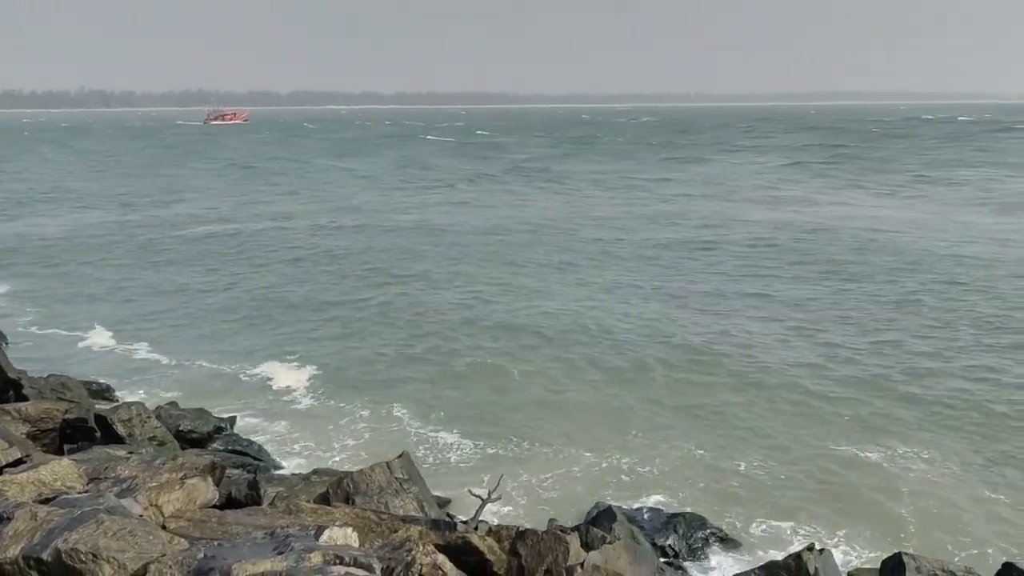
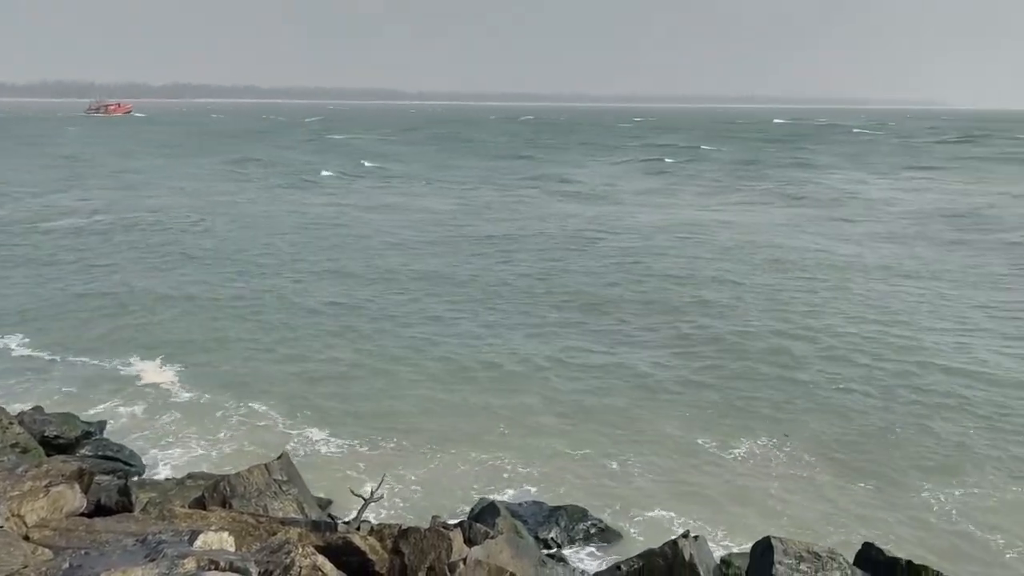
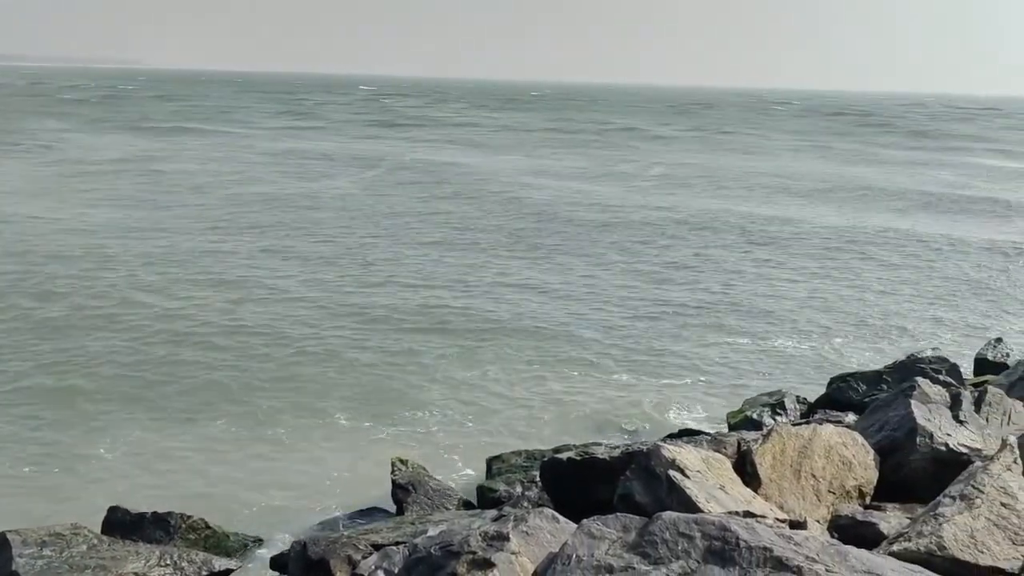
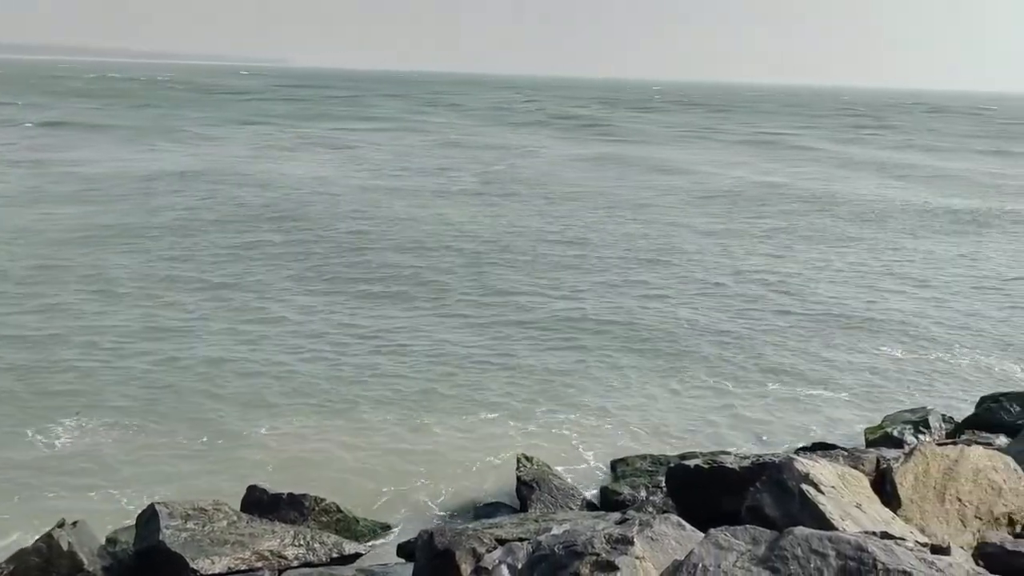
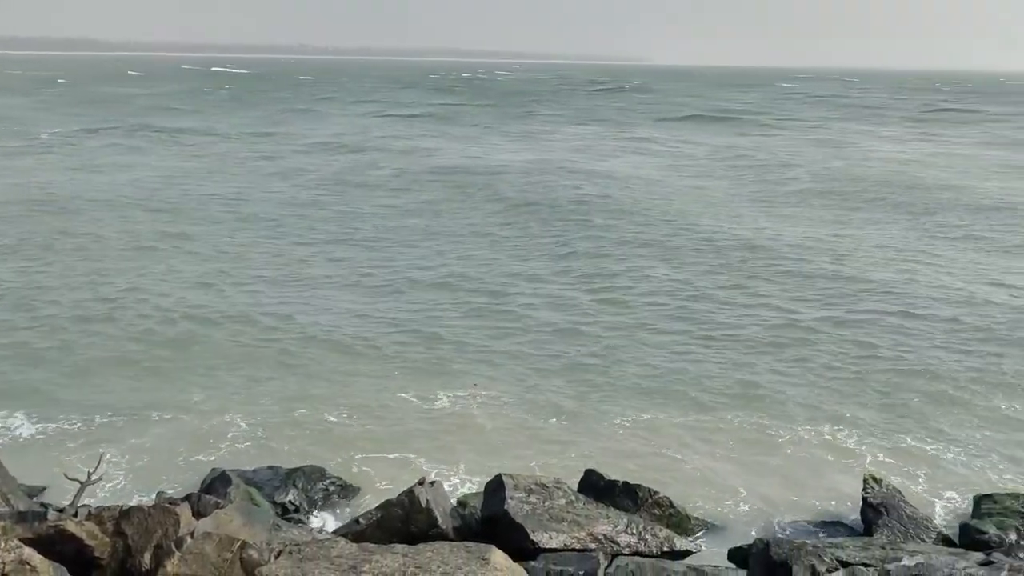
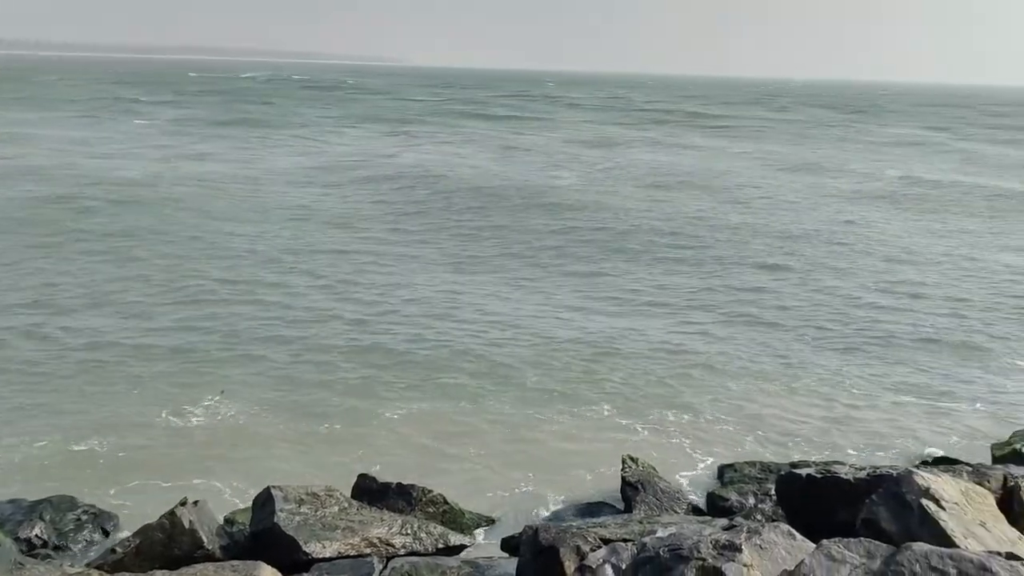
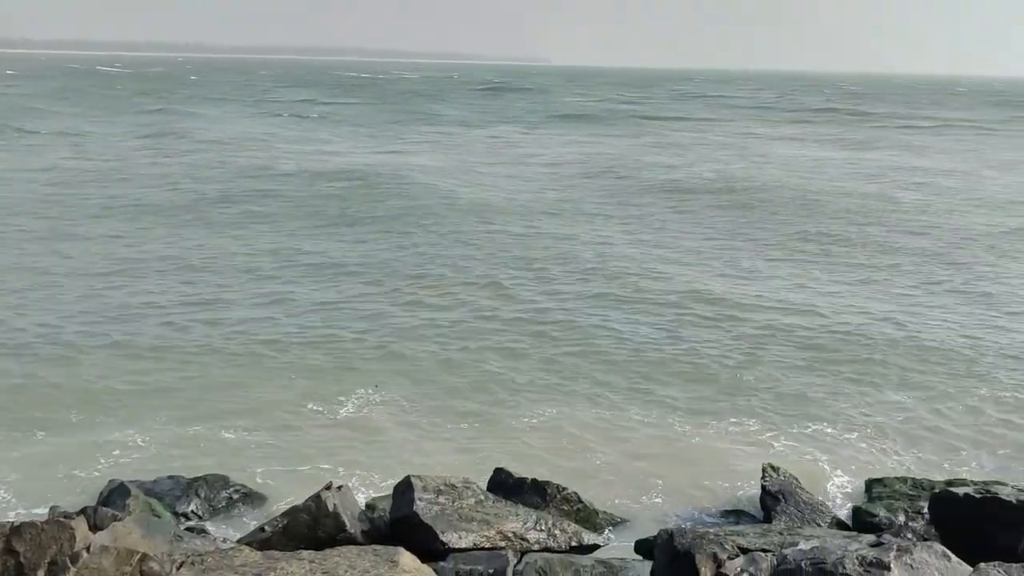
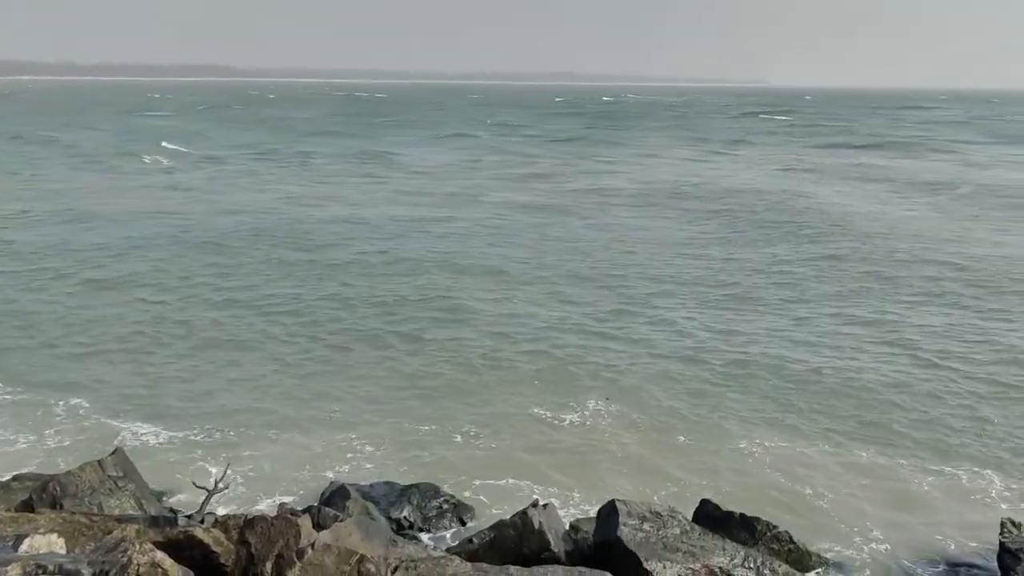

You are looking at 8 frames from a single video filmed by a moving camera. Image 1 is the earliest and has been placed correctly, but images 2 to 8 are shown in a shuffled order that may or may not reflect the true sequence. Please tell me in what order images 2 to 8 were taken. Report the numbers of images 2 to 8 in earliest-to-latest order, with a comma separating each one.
2, 8, 5, 7, 6, 4, 3
